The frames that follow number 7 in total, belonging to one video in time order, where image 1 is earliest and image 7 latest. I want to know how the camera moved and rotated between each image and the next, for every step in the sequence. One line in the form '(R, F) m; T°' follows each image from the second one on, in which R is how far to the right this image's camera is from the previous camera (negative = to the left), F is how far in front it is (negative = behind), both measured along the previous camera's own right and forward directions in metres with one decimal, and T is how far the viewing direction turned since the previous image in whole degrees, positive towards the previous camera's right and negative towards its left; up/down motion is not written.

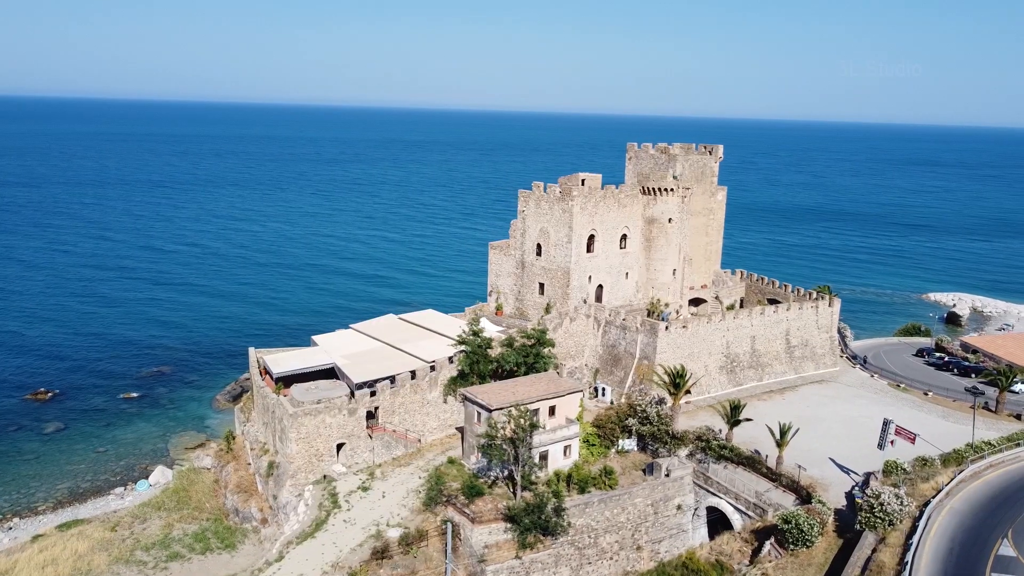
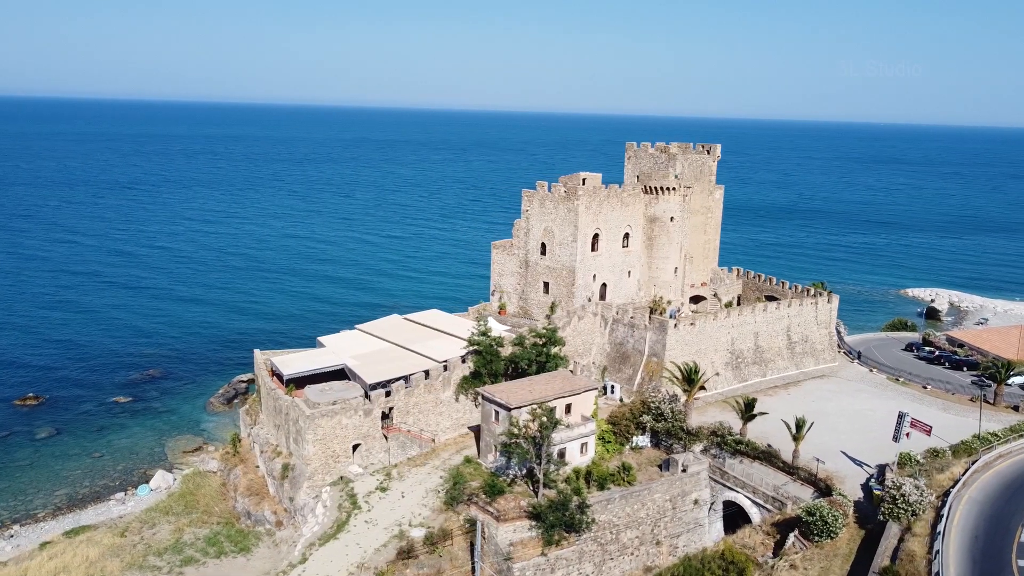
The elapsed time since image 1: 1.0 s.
(-1.5, -0.1) m; +2°
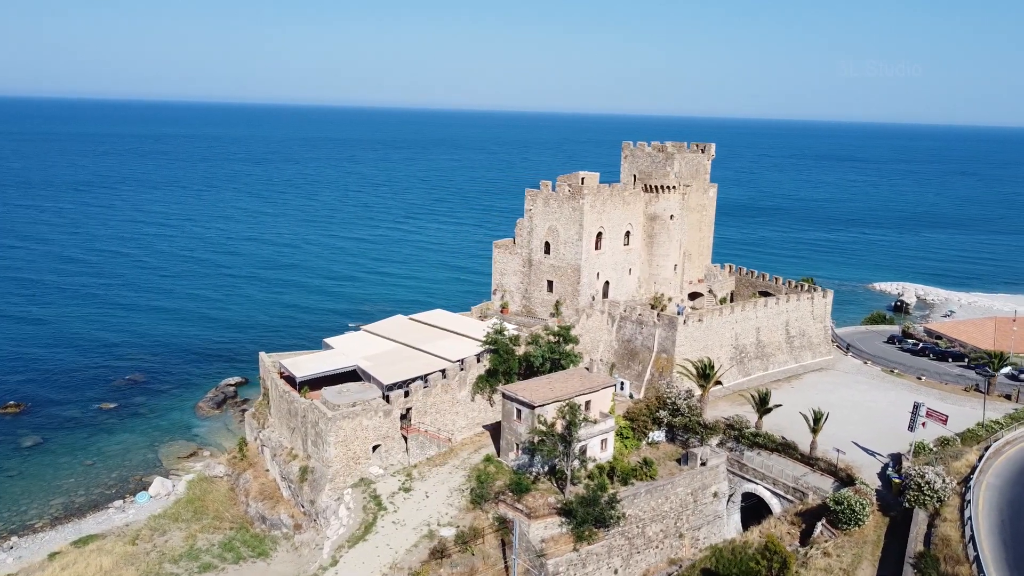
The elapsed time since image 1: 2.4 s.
(-2.0, -0.1) m; +3°
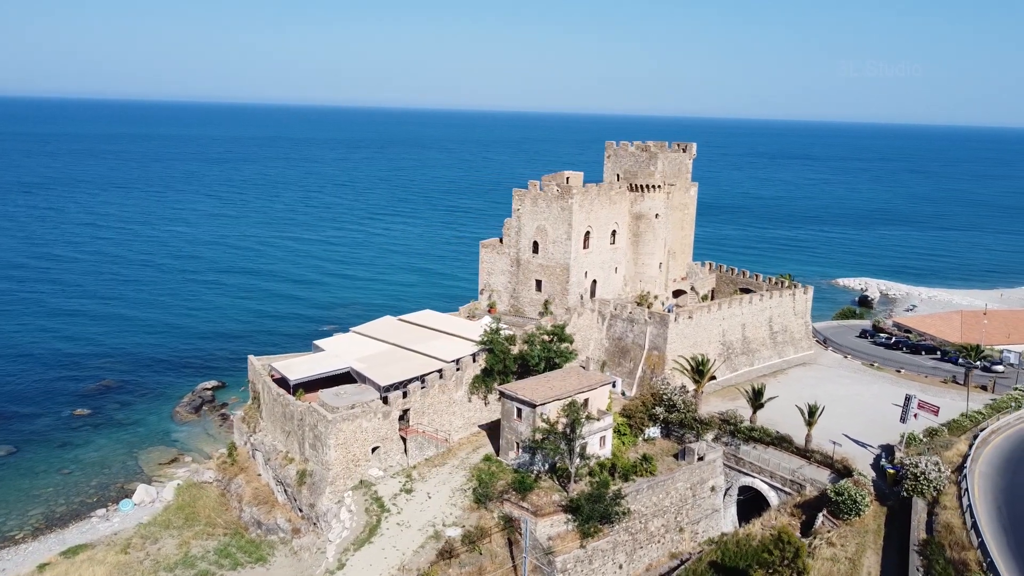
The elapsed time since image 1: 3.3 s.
(-1.3, -0.1) m; +3°
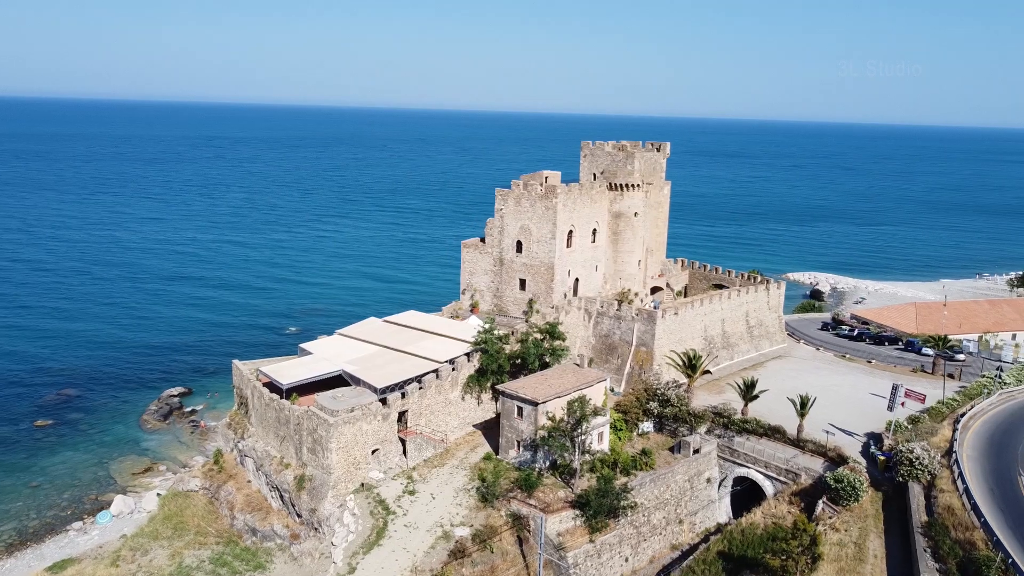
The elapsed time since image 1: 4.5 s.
(-1.8, -0.1) m; +4°
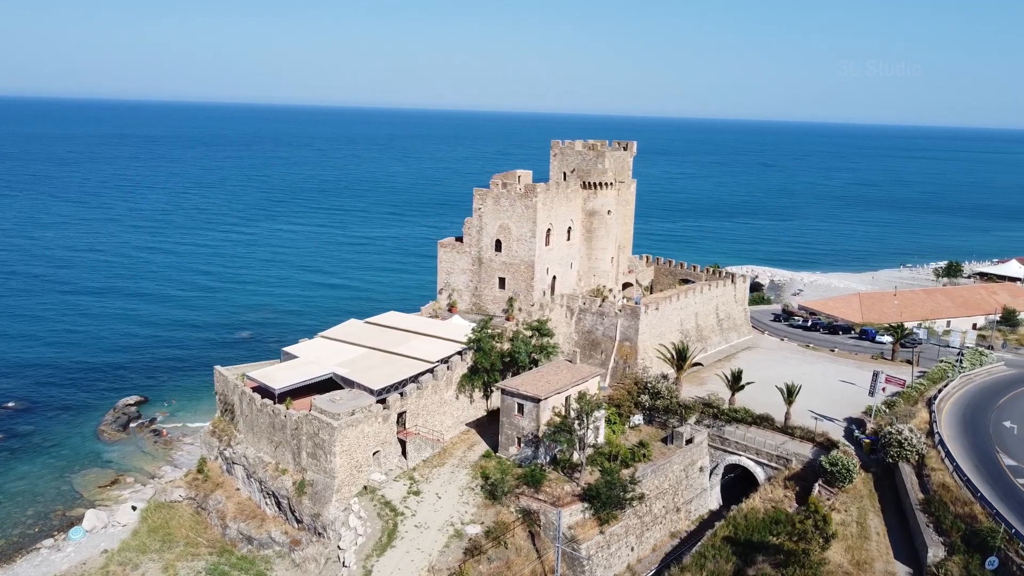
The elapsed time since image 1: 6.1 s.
(-2.4, -0.2) m; +5°
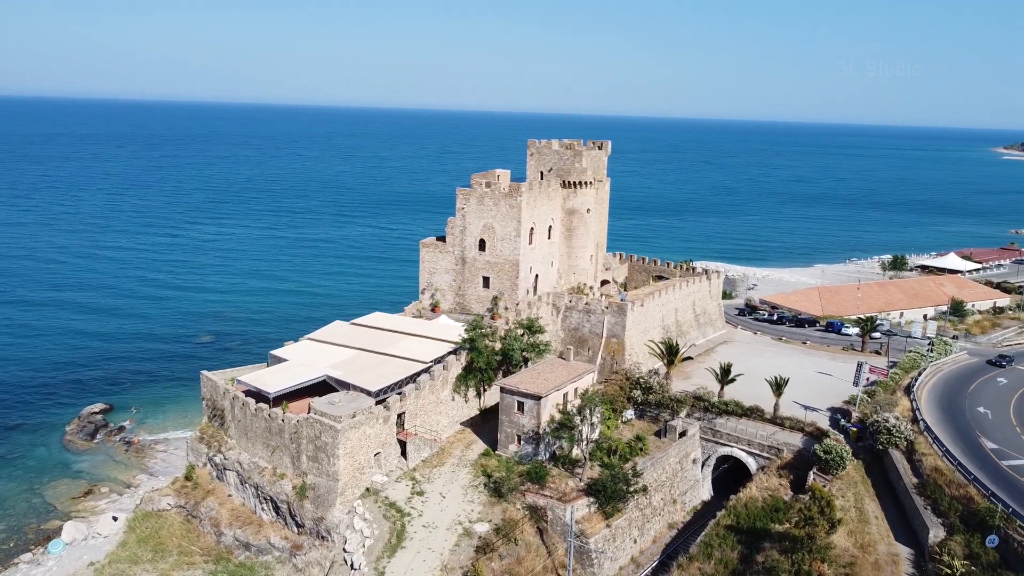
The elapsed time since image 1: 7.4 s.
(-1.9, -0.2) m; +4°
